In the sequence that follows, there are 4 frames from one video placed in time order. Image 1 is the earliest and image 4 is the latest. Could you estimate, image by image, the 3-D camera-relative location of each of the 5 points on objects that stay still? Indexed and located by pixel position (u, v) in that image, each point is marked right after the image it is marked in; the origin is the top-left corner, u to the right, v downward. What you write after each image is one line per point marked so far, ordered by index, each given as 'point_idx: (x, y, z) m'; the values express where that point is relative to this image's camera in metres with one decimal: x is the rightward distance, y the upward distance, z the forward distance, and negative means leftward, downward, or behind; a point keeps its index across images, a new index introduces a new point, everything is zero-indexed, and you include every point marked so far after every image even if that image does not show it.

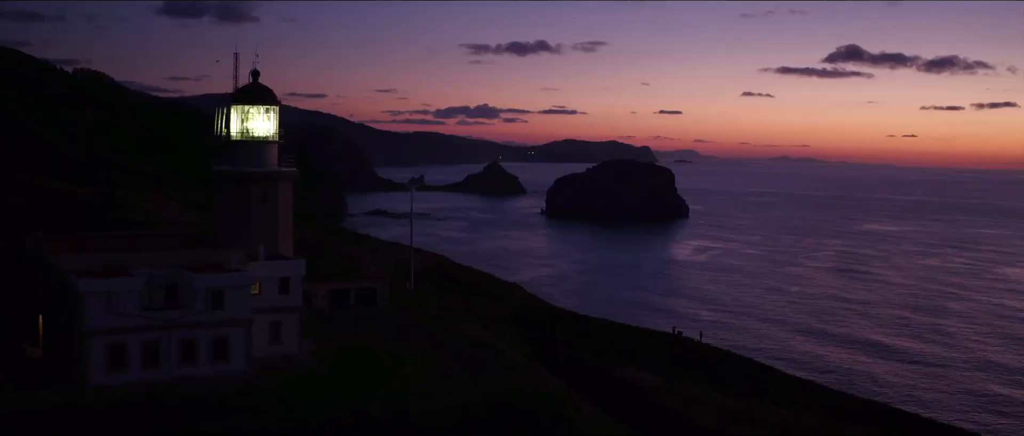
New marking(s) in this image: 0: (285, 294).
0: (-4.6, -1.6, +15.4) m
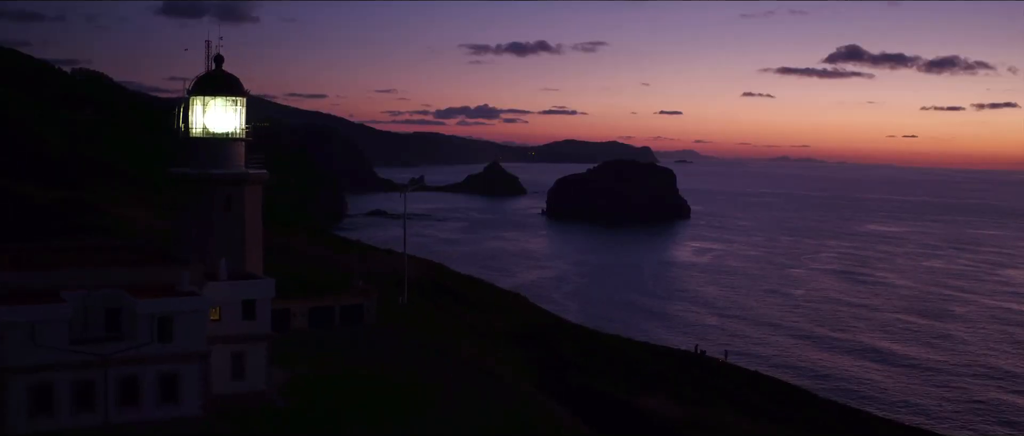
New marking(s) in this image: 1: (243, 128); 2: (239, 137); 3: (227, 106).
0: (-4.6, -1.8, +13.7) m
1: (-5.2, +1.7, +14.9) m
2: (-5.2, +1.5, +14.7) m
3: (-5.5, +2.1, +14.6) m
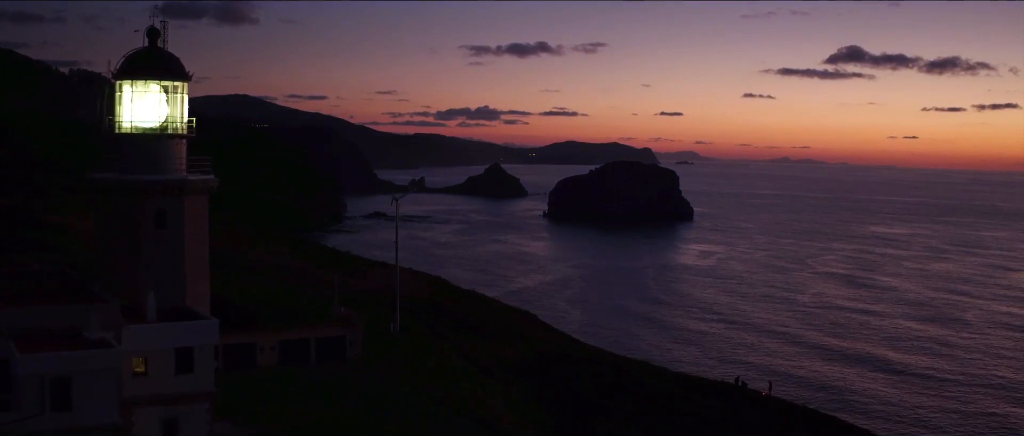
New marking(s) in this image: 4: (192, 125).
0: (-4.4, -2.0, +10.6) m
1: (-4.9, +1.5, +11.8) m
2: (-4.9, +1.3, +11.6) m
3: (-5.2, +1.9, +11.6) m
4: (-5.1, +1.5, +12.3) m
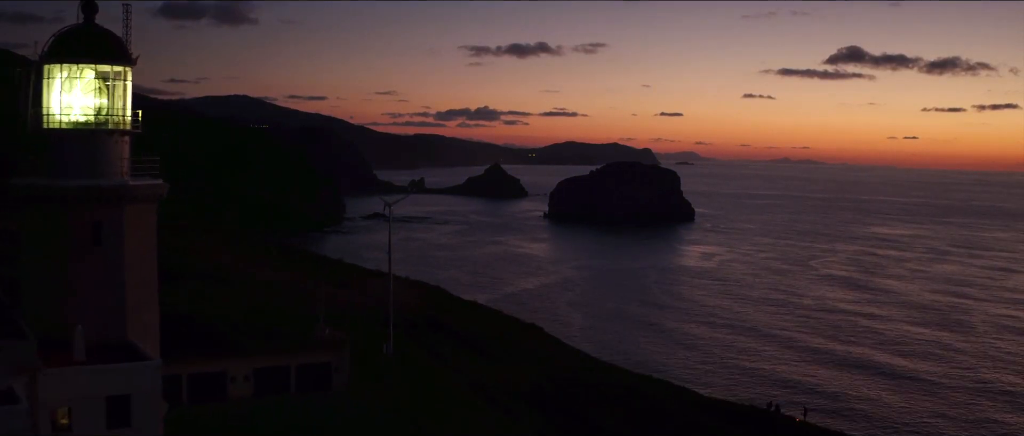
0: (-4.2, -2.2, +8.7) m
1: (-4.8, +1.3, +9.9) m
2: (-4.8, +1.1, +9.7) m
3: (-5.1, +1.7, +9.7) m
4: (-5.0, +1.3, +10.4) m
